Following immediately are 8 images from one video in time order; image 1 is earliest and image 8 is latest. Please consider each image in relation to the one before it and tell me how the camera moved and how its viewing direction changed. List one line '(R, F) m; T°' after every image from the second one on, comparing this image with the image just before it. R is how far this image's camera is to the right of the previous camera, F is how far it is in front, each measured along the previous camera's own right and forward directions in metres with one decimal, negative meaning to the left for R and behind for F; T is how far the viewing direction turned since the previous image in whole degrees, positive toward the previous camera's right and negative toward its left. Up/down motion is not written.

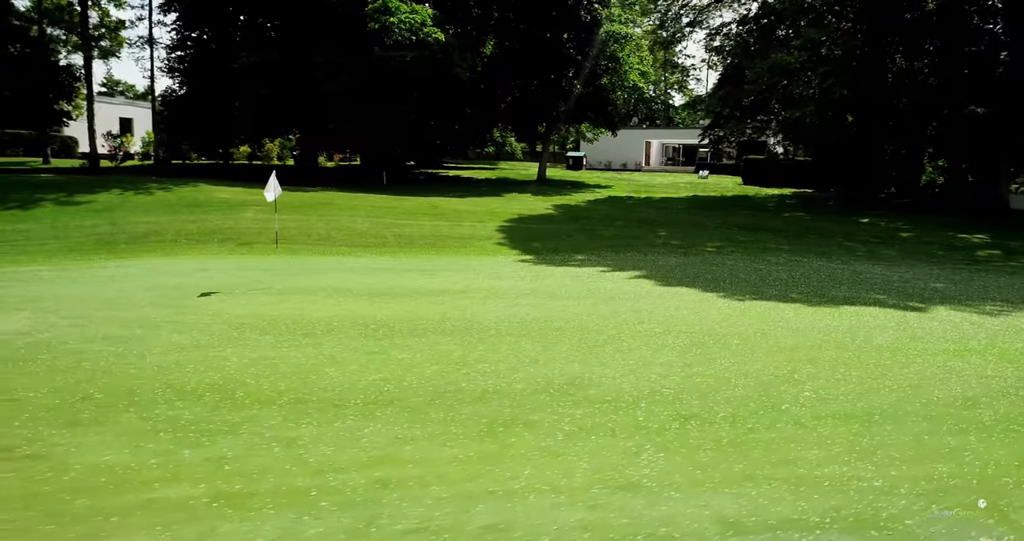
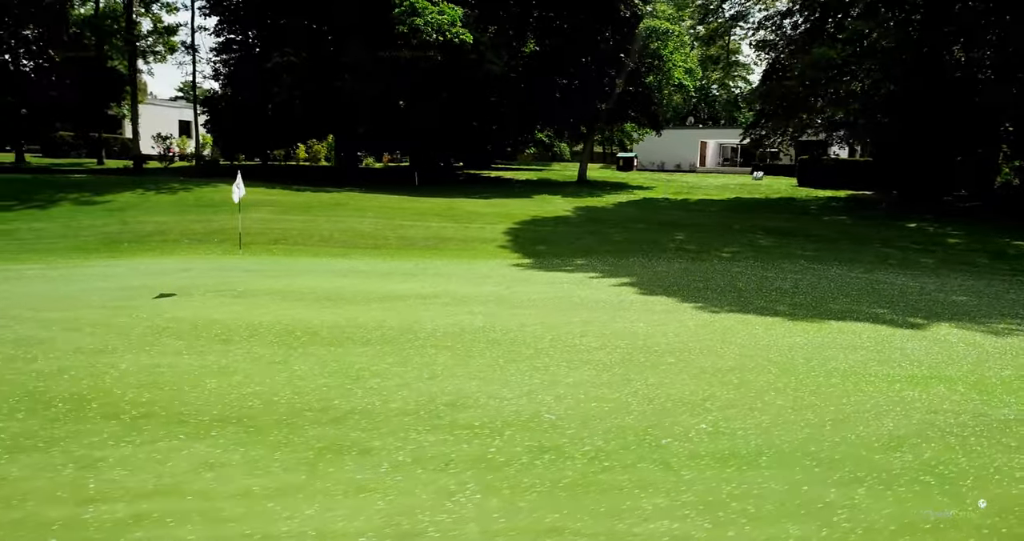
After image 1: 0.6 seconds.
(+1.5, +0.6) m; -5°
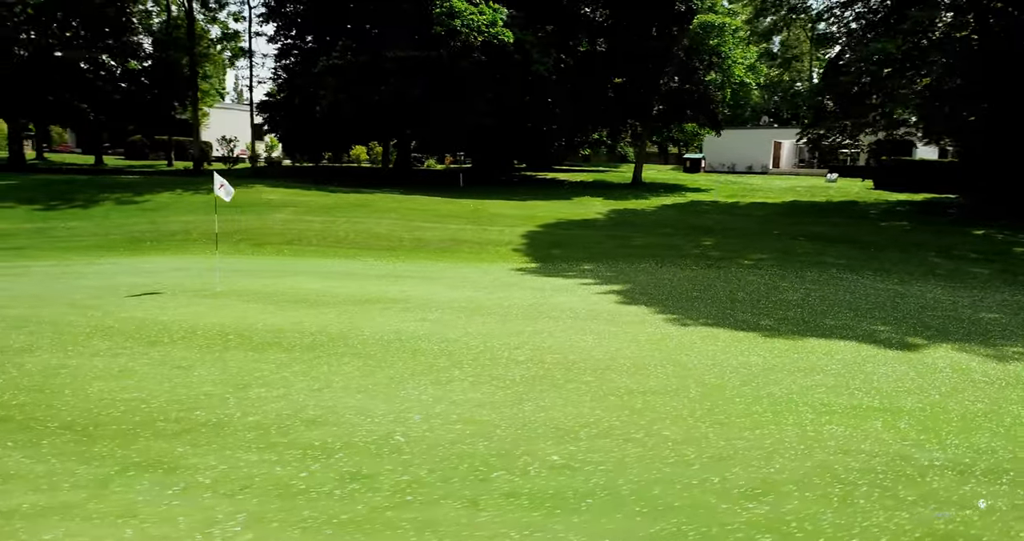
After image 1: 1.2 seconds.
(+1.5, +0.5) m; -7°
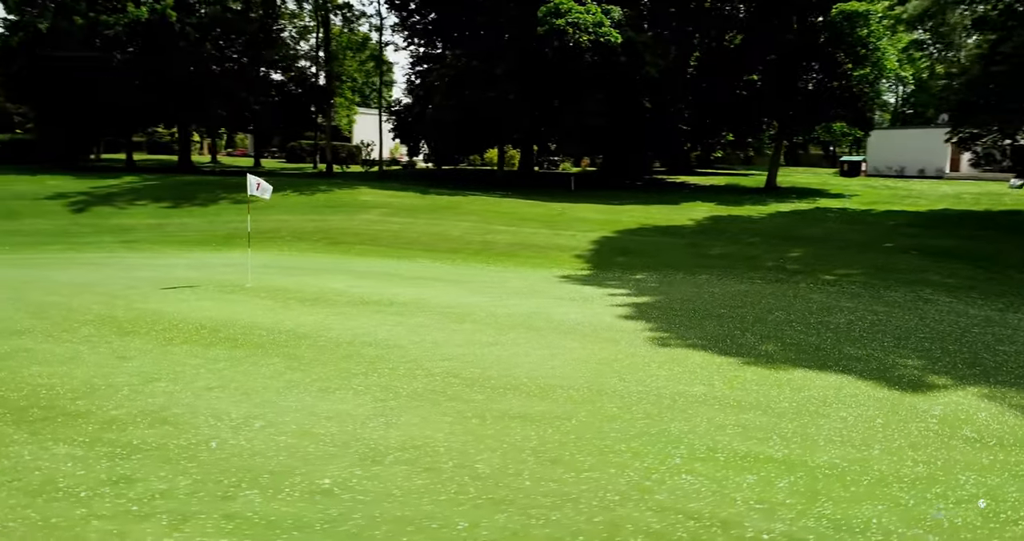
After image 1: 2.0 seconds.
(+2.2, +0.6) m; -13°
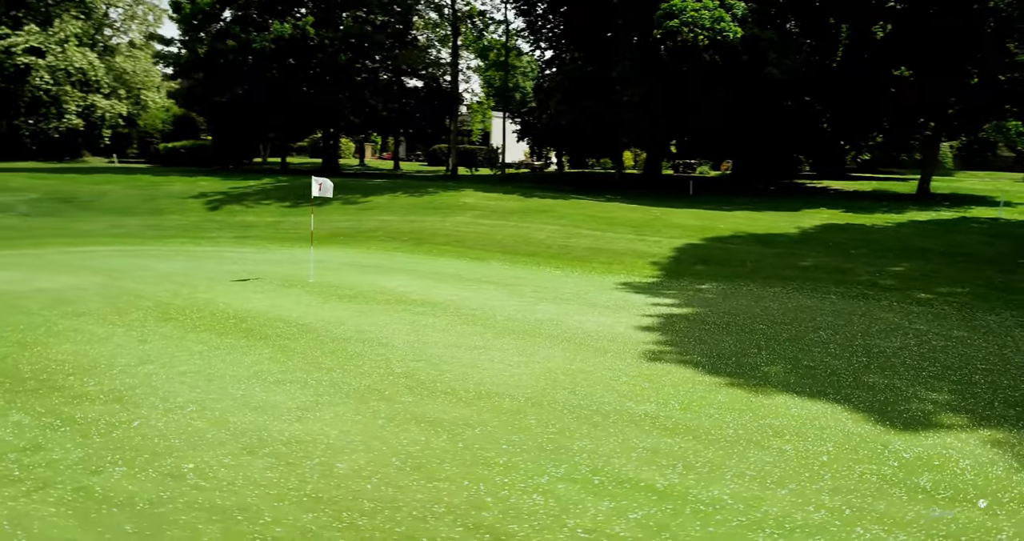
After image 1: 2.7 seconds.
(+1.8, +0.3) m; -13°
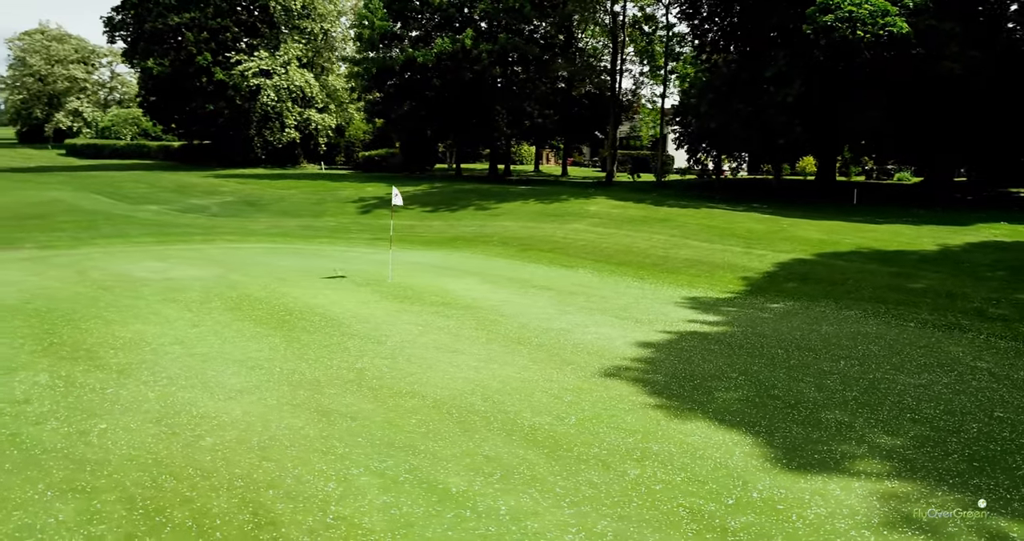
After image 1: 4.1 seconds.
(+2.5, 0.0) m; -17°
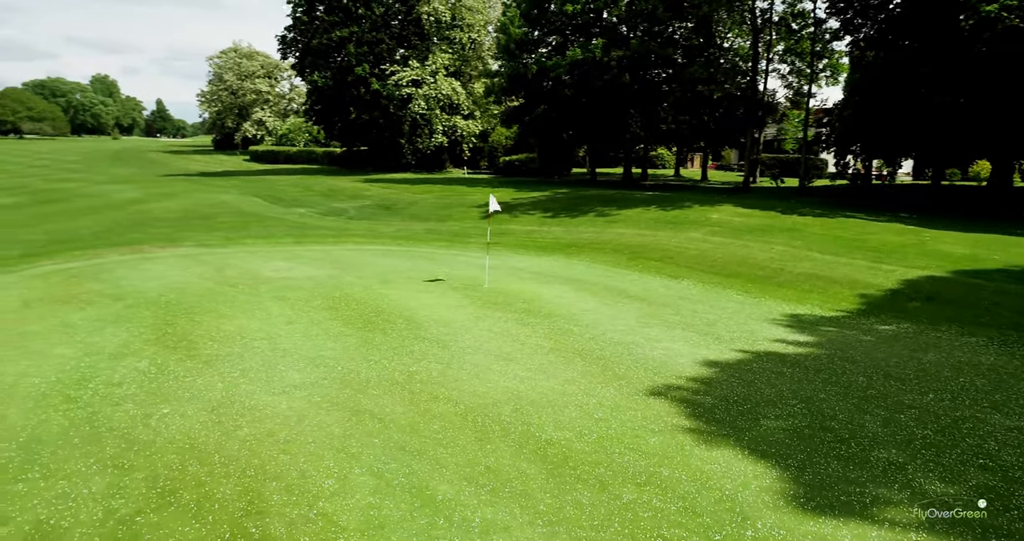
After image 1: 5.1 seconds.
(+1.1, 0.0) m; -12°
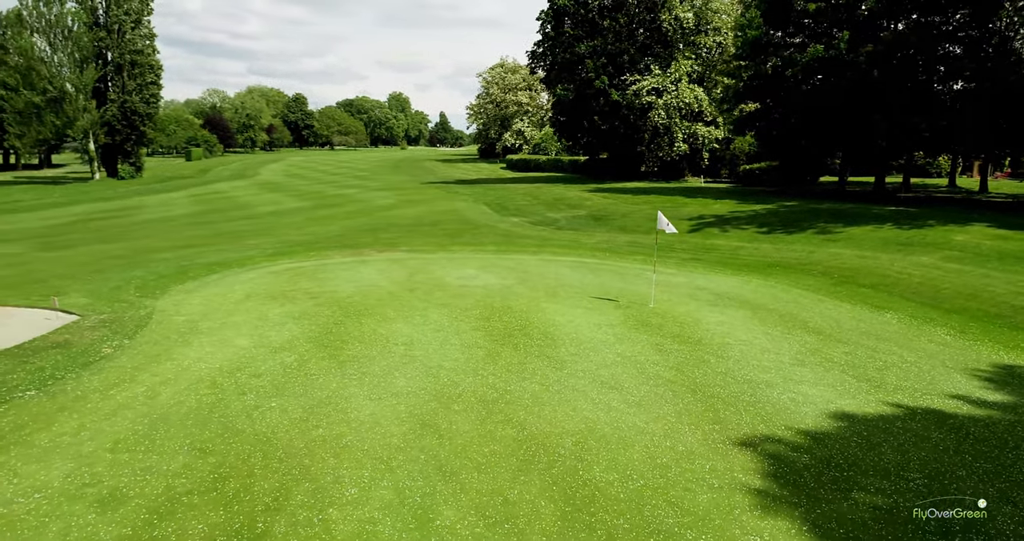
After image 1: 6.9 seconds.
(+1.6, +0.3) m; -20°
